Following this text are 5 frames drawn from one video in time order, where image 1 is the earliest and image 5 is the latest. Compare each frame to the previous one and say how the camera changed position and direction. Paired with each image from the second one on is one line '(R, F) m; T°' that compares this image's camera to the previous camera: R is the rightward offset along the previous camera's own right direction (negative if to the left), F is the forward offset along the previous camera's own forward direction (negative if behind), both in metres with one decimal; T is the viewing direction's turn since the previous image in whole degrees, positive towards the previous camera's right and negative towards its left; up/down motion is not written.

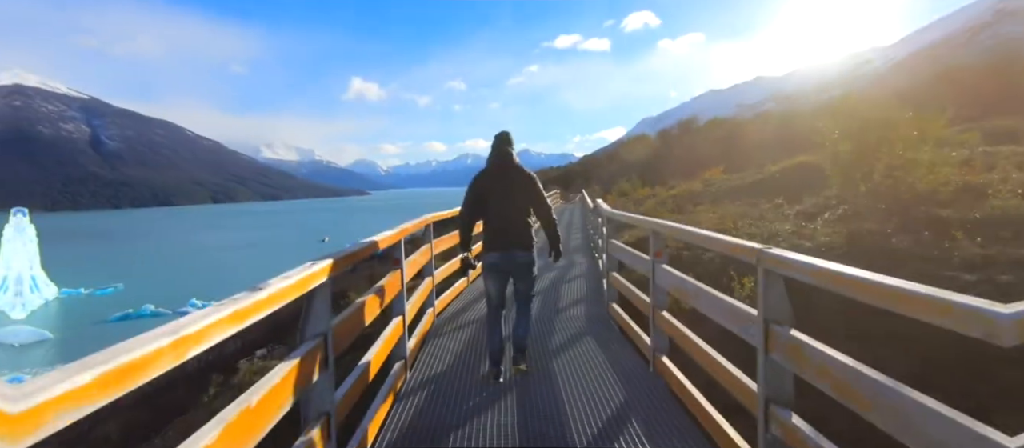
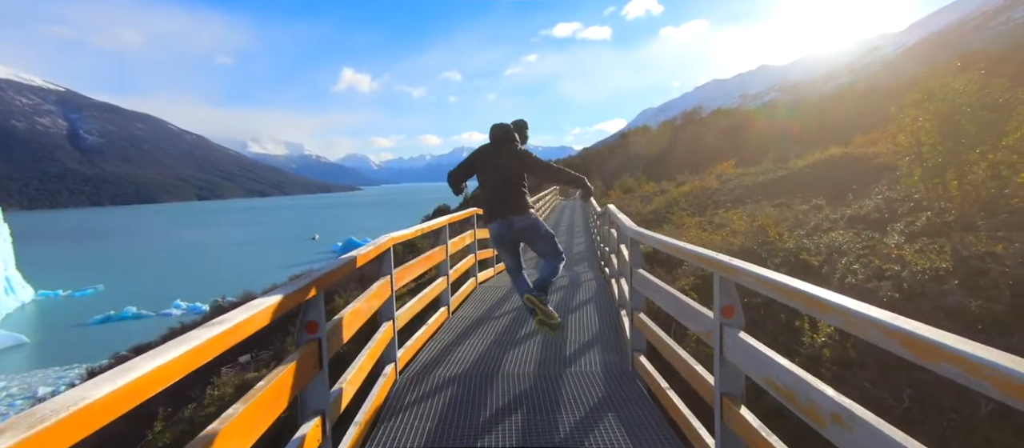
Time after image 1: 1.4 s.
(+0.1, +1.2) m; 0°
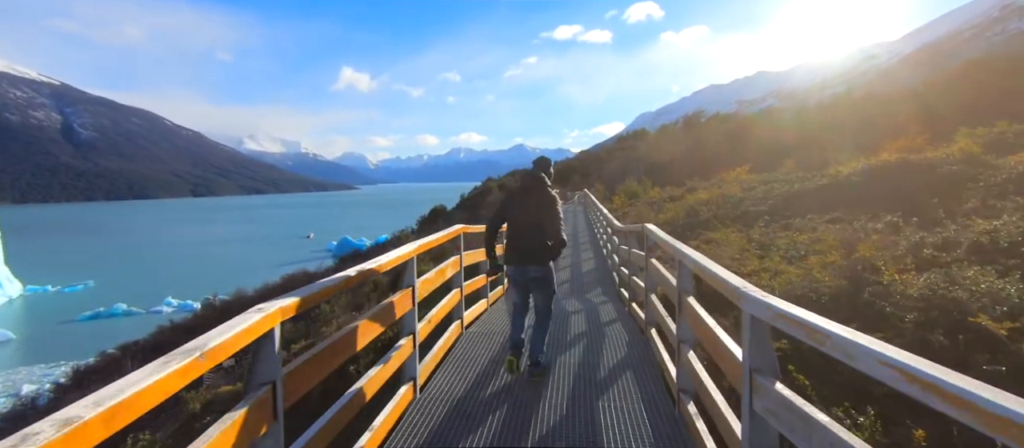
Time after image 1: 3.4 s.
(0.0, +1.6) m; 0°
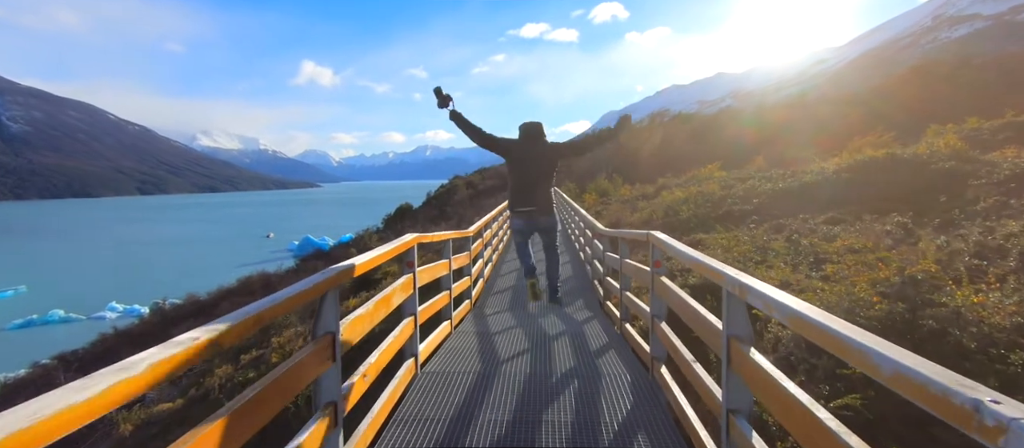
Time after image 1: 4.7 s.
(0.0, +1.0) m; +4°
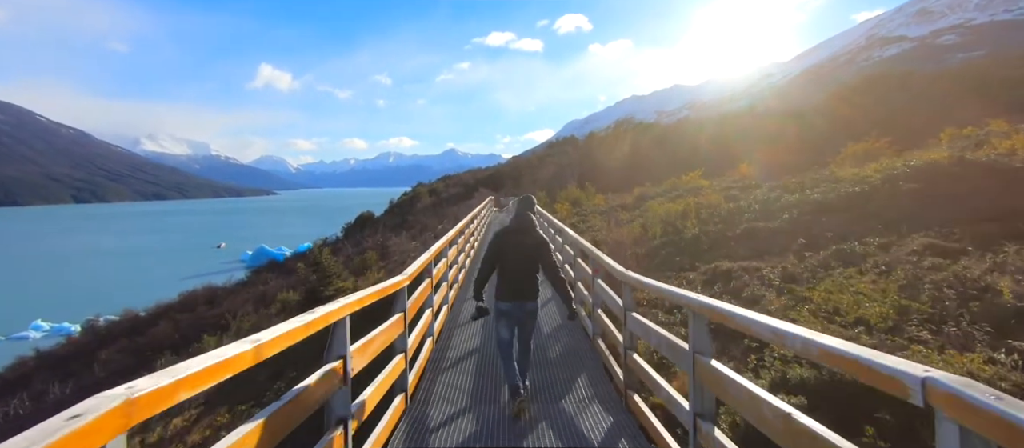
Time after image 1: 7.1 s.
(0.0, +2.5) m; +4°
